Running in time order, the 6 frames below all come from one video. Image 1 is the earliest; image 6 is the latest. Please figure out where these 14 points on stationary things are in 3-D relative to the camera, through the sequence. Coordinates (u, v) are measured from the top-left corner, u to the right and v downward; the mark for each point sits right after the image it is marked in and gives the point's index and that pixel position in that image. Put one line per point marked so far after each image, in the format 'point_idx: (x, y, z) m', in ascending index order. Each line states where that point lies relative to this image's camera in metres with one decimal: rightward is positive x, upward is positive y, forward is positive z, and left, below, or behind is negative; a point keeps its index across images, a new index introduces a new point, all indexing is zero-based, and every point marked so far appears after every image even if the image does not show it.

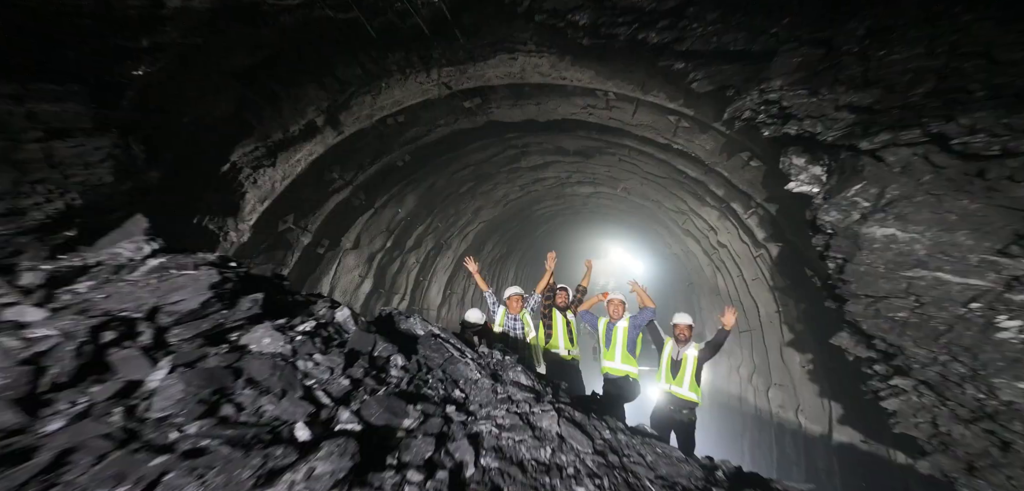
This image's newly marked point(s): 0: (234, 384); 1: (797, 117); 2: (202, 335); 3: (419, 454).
0: (-1.2, -0.6, +1.3) m
1: (+2.5, +1.1, +2.9) m
2: (-1.4, -0.4, +1.5) m
3: (-0.4, -0.9, +1.4) m
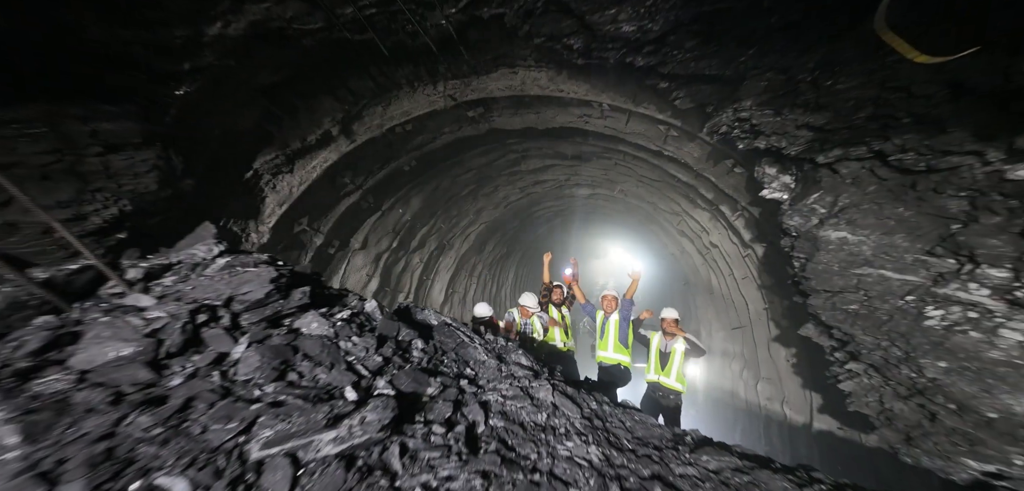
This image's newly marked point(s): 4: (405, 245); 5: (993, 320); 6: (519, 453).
0: (-1.1, -0.6, +1.7) m
1: (+2.5, +1.1, +3.3) m
2: (-1.4, -0.4, +1.9) m
3: (-0.4, -0.9, +1.7) m
4: (-2.0, 0.0, +5.8) m
5: (+3.5, -0.5, +2.5) m
6: (+0.1, -1.0, +1.7) m
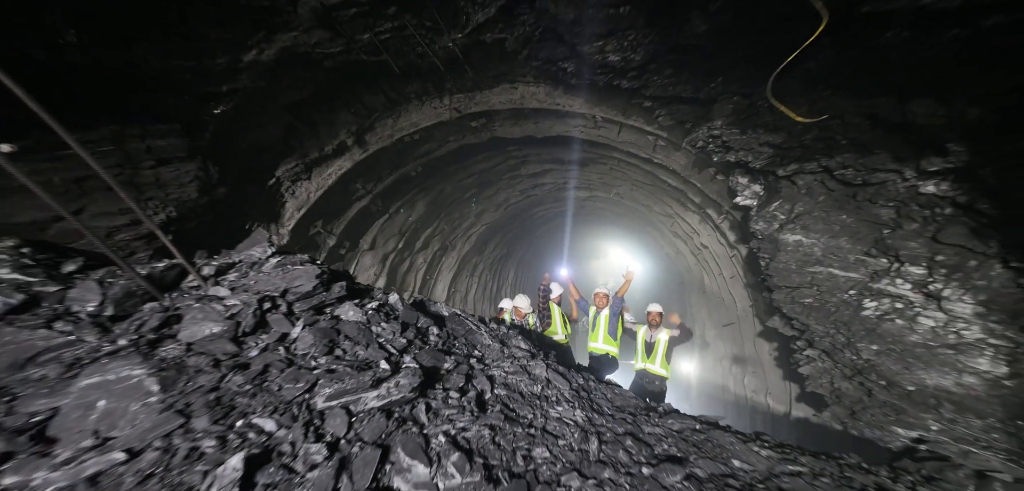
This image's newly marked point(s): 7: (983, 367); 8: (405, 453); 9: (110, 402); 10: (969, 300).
0: (-1.1, -0.6, +2.2) m
1: (+2.5, +1.1, +3.8) m
2: (-1.4, -0.4, +2.3) m
3: (-0.4, -0.9, +2.2) m
4: (-2.0, 0.0, +6.3) m
5: (+3.5, -0.5, +2.9) m
6: (+0.1, -1.1, +2.1) m
7: (+3.7, -0.9, +2.7) m
8: (-0.5, -1.0, +1.6) m
9: (-1.8, -0.7, +1.5) m
10: (+3.6, -0.4, +2.7) m
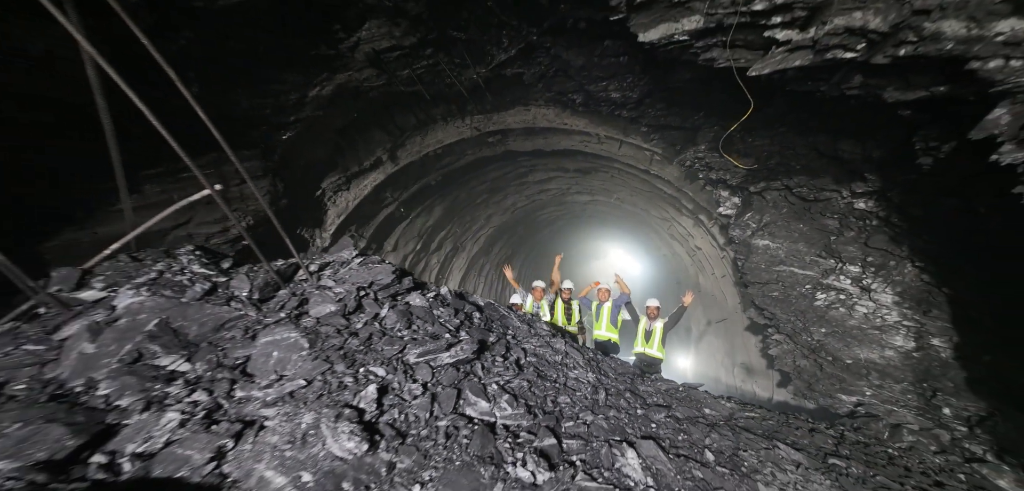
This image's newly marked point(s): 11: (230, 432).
0: (-0.9, -0.6, +2.9) m
1: (+2.8, +1.0, +4.5) m
2: (-1.1, -0.5, +3.1) m
3: (-0.1, -0.9, +3.0) m
4: (-1.7, -0.1, +7.0) m
5: (+3.8, -0.6, +3.7) m
6: (+0.3, -1.1, +2.9) m
7: (+3.9, -1.0, +3.4) m
8: (-0.3, -1.0, +2.4) m
9: (-1.6, -0.7, +2.3) m
10: (+3.9, -0.5, +3.4) m
11: (-1.5, -1.0, +1.8) m
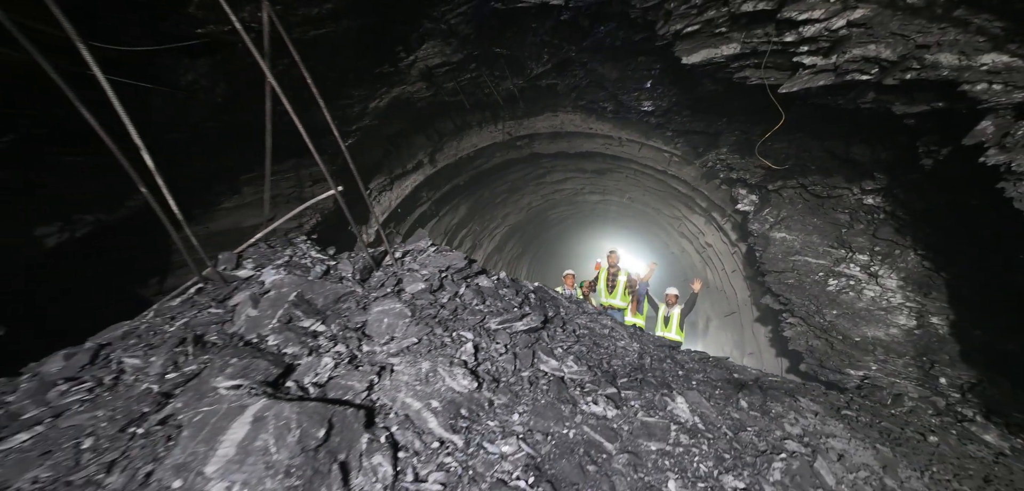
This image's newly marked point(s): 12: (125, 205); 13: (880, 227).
0: (-0.3, -0.5, +3.5) m
1: (+3.3, +1.1, +5.0) m
2: (-0.6, -0.3, +3.6) m
3: (+0.4, -0.8, +3.5) m
4: (-1.1, 0.0, +7.6) m
5: (+4.3, -0.5, +4.1) m
6: (+0.9, -1.0, +3.4) m
7: (+4.5, -0.9, +3.8) m
8: (+0.3, -0.9, +2.9) m
9: (-1.0, -0.6, +2.8) m
10: (+4.4, -0.4, +3.9) m
11: (-1.0, -0.9, +2.4) m
12: (-3.4, +0.3, +2.9) m
13: (+4.3, +0.2, +3.9) m
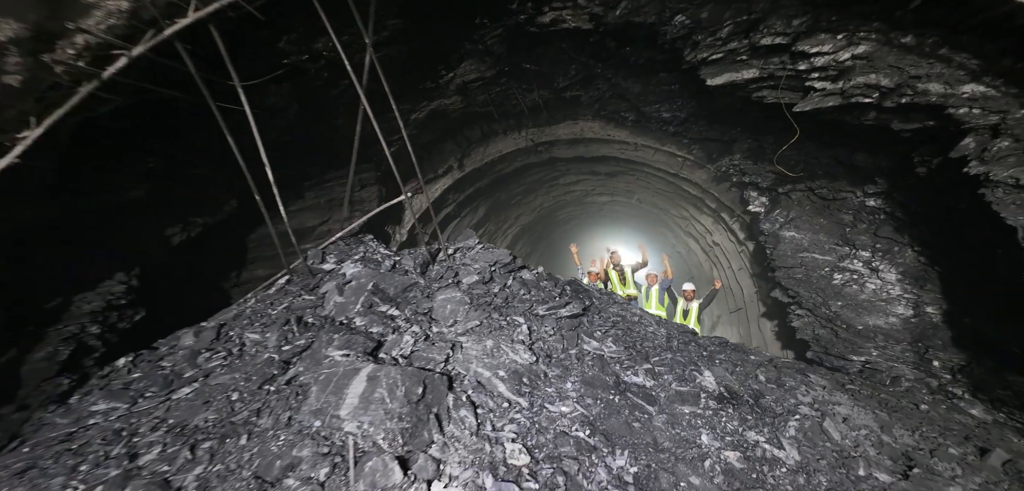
0: (+0.1, -0.5, +3.9) m
1: (+3.8, +1.2, +5.4) m
2: (-0.1, -0.3, +4.1) m
3: (+0.9, -0.8, +3.9) m
4: (-0.6, 0.0, +8.0) m
5: (+4.8, -0.5, +4.5) m
6: (+1.3, -1.0, +3.8) m
7: (+4.9, -0.8, +4.2) m
8: (+0.7, -0.9, +3.3) m
9: (-0.6, -0.6, +3.3) m
10: (+4.9, -0.3, +4.2) m
11: (-0.6, -0.9, +2.8) m
12: (-3.0, +0.4, +3.4) m
13: (+4.8, +0.2, +4.3) m
